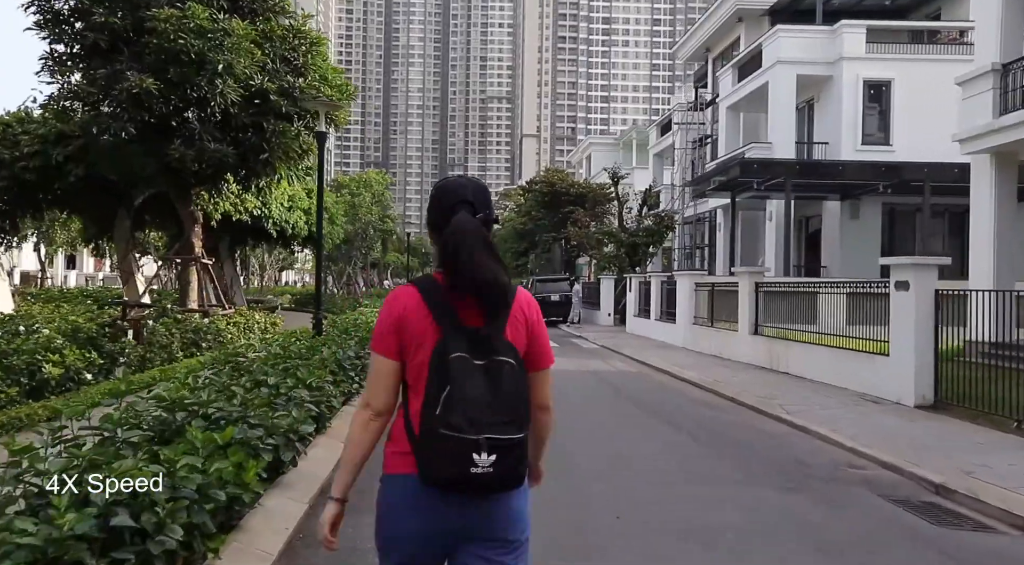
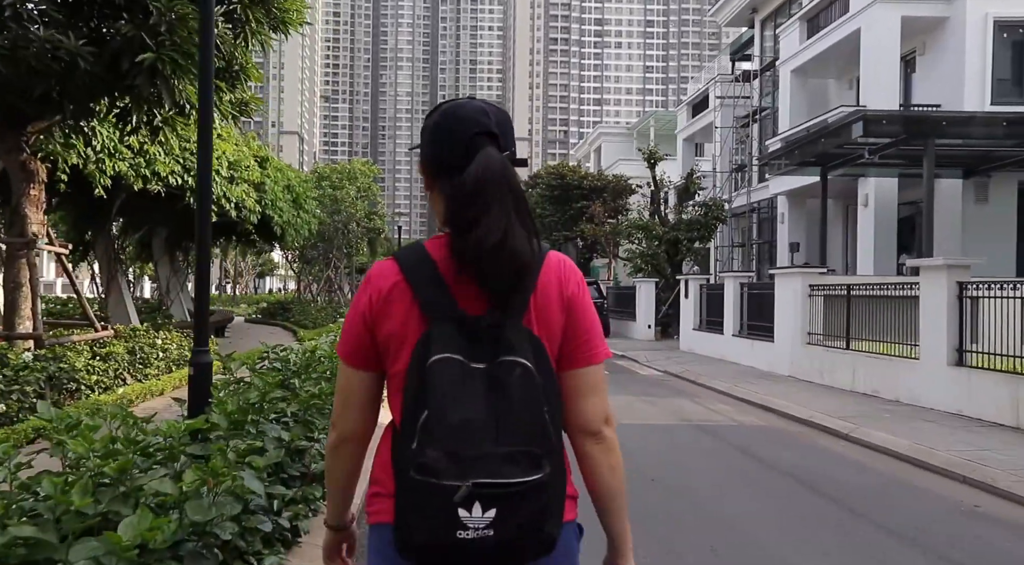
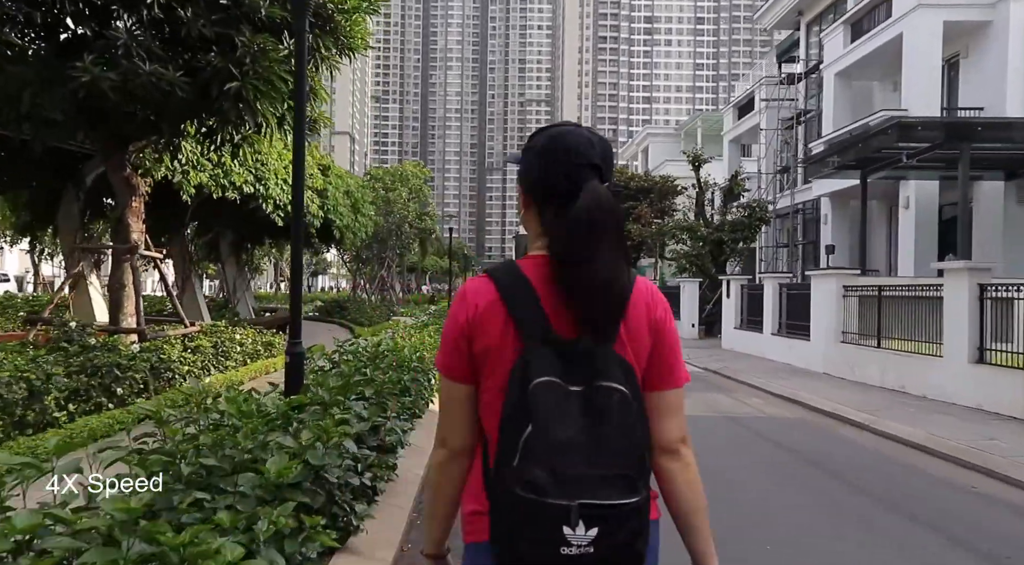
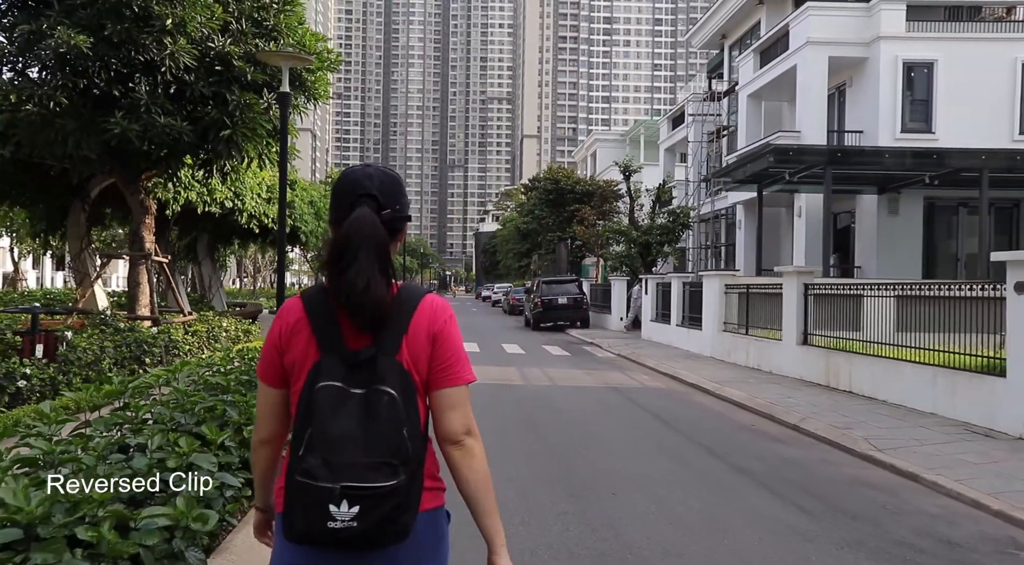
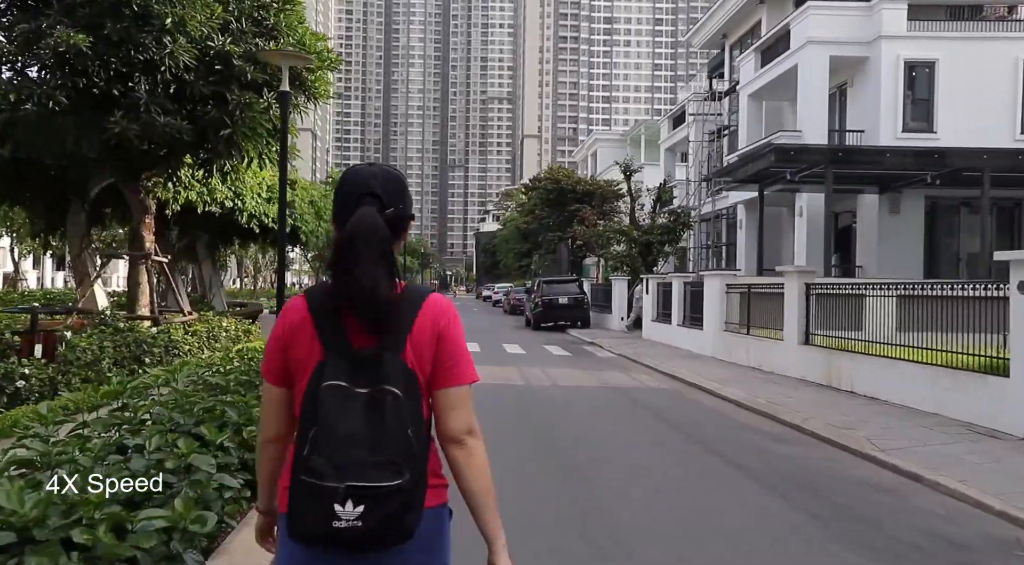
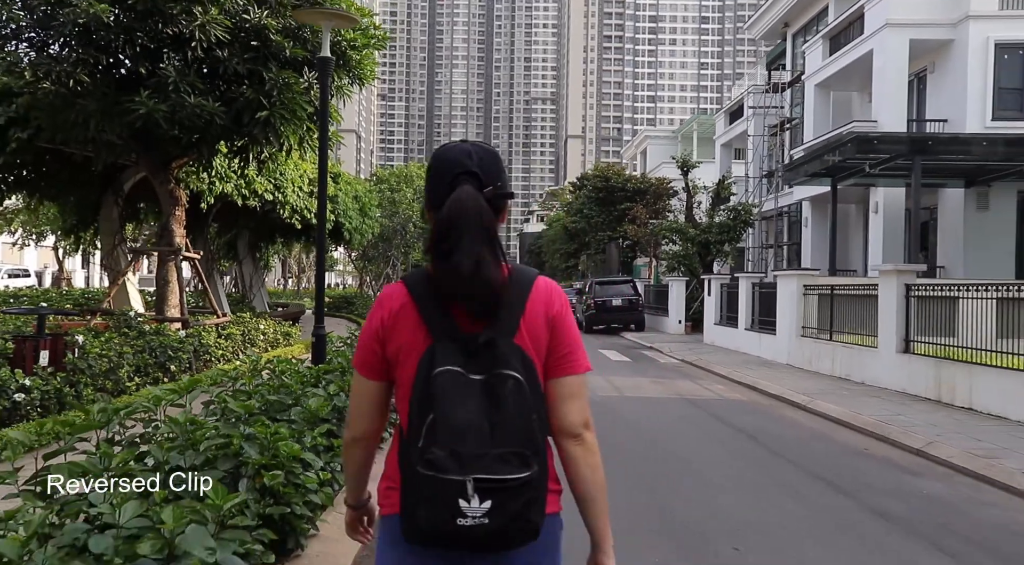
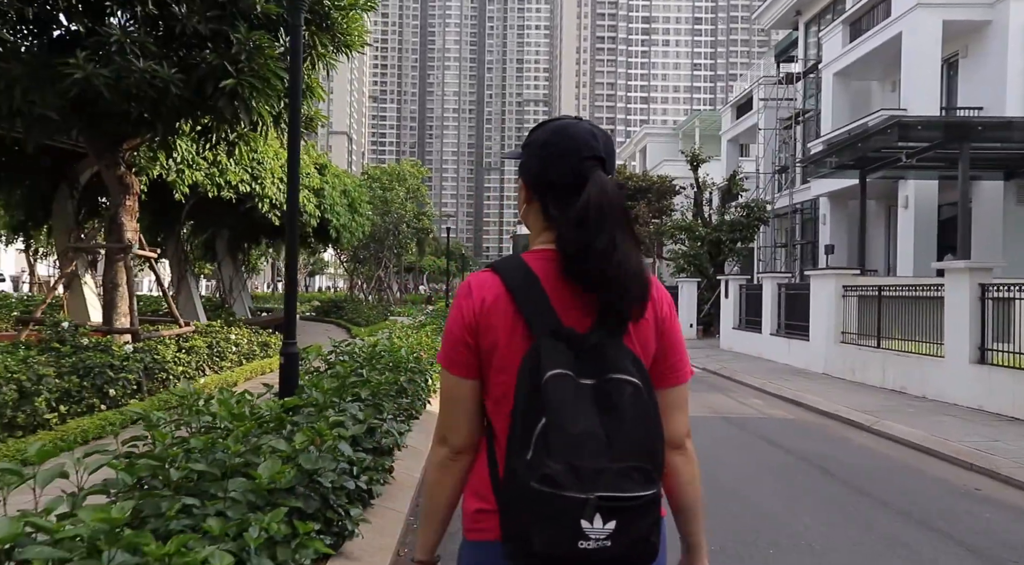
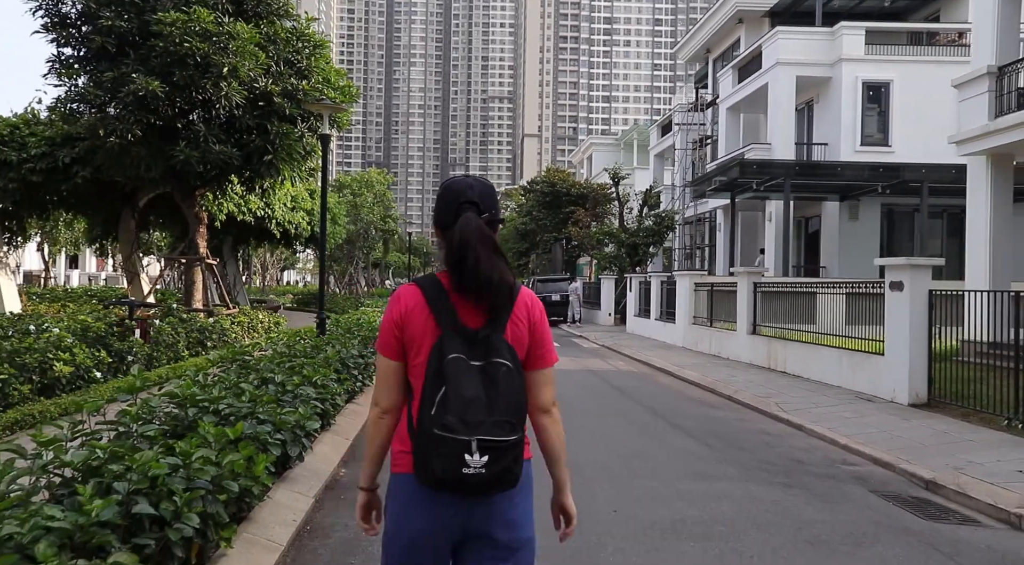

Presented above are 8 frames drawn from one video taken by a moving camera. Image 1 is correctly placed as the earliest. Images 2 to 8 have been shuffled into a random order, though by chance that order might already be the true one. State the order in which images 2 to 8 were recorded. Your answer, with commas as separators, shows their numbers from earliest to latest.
5, 3, 2, 7, 6, 4, 8
